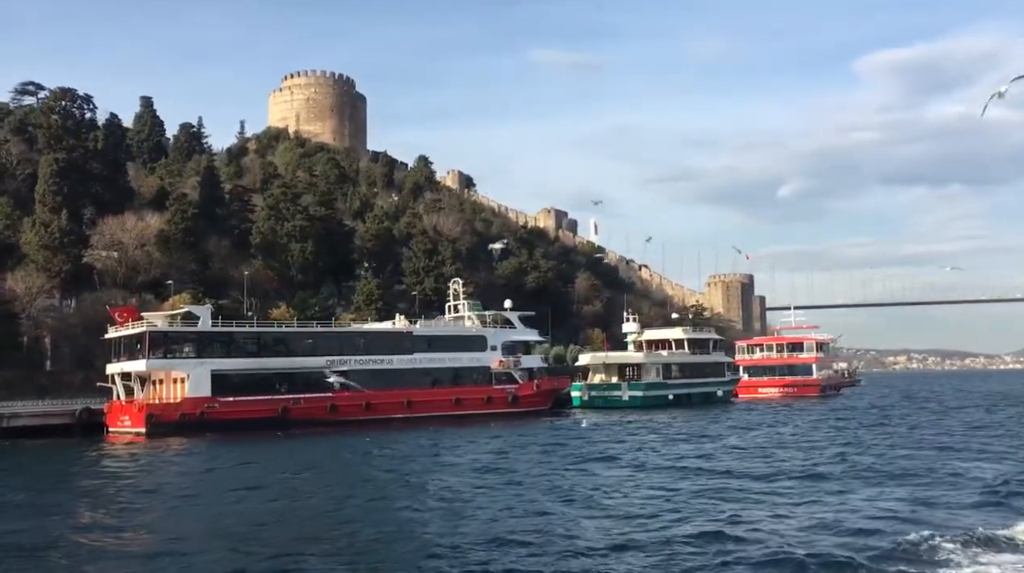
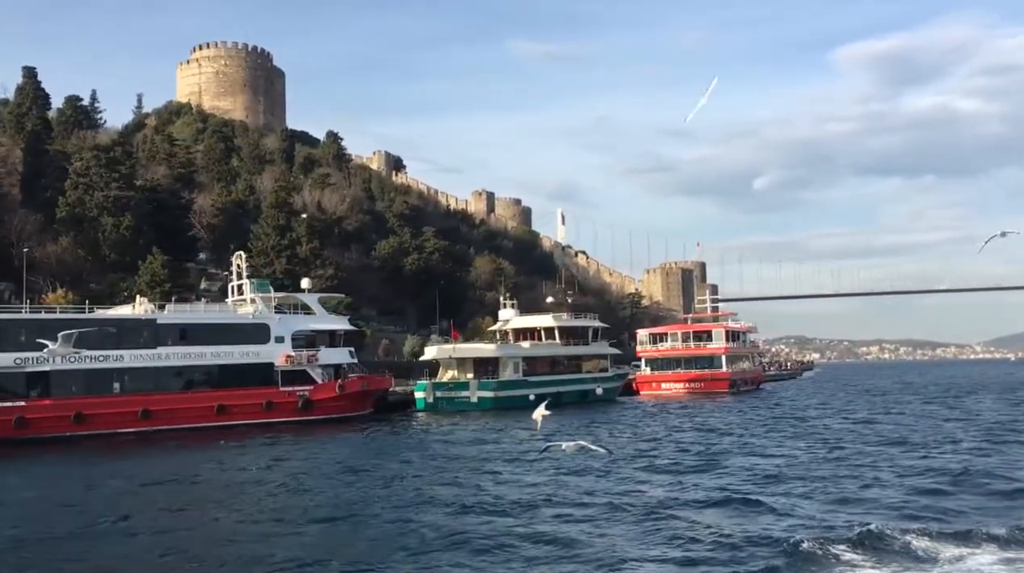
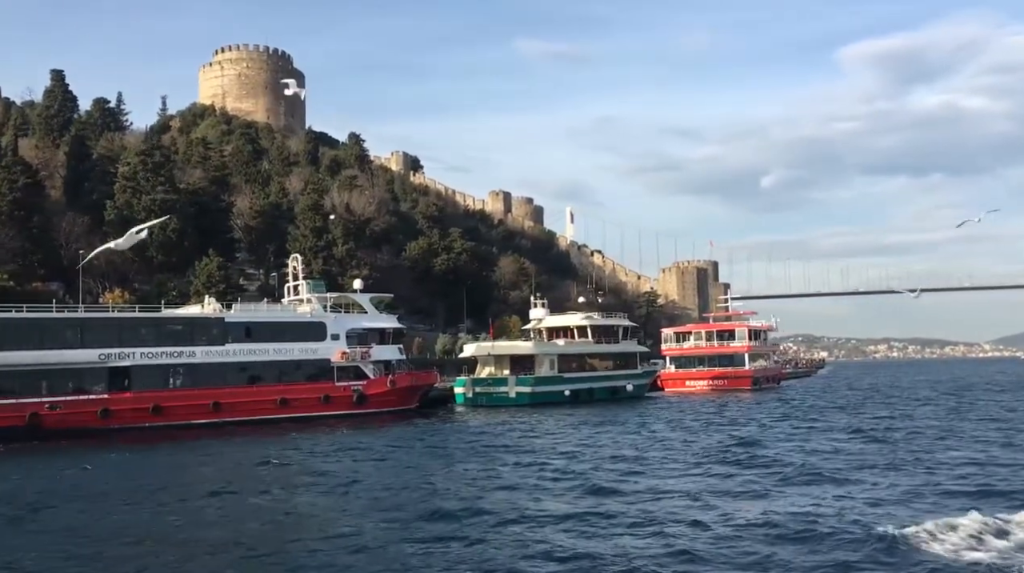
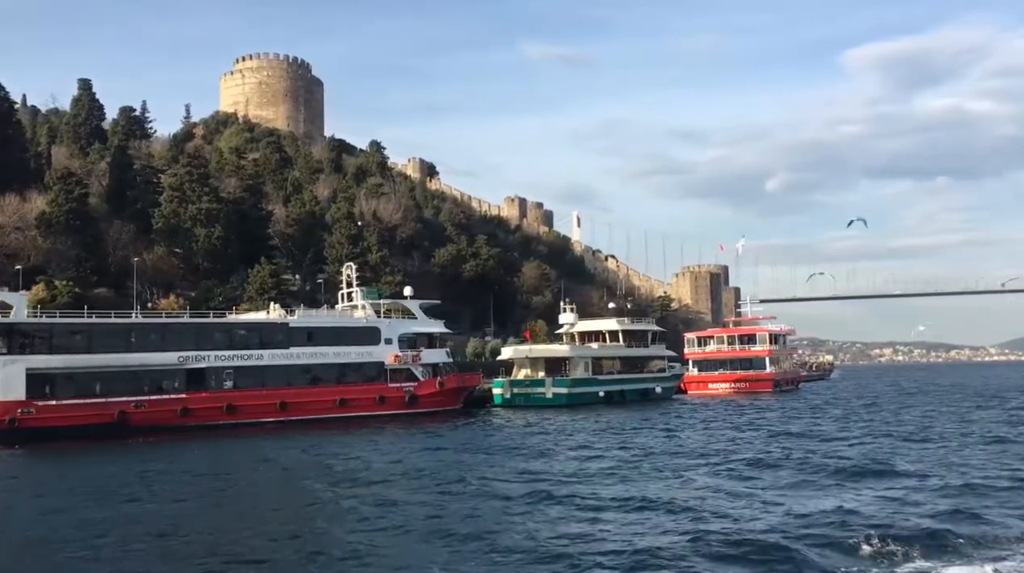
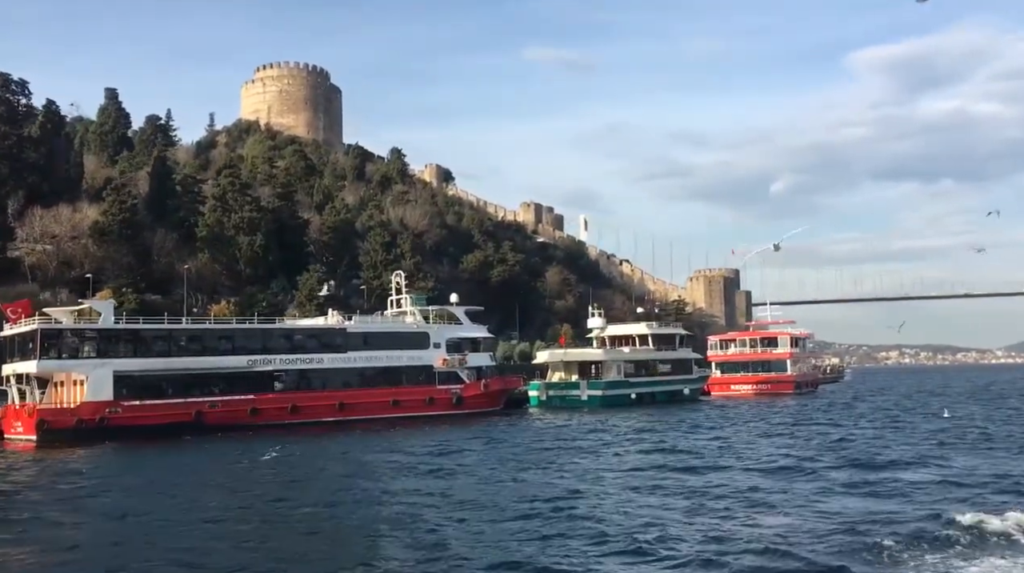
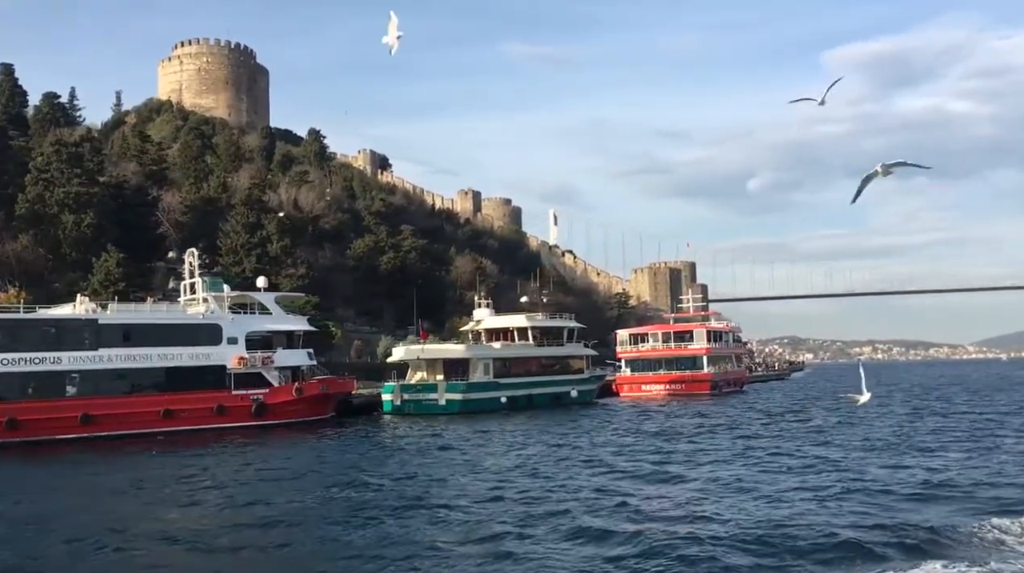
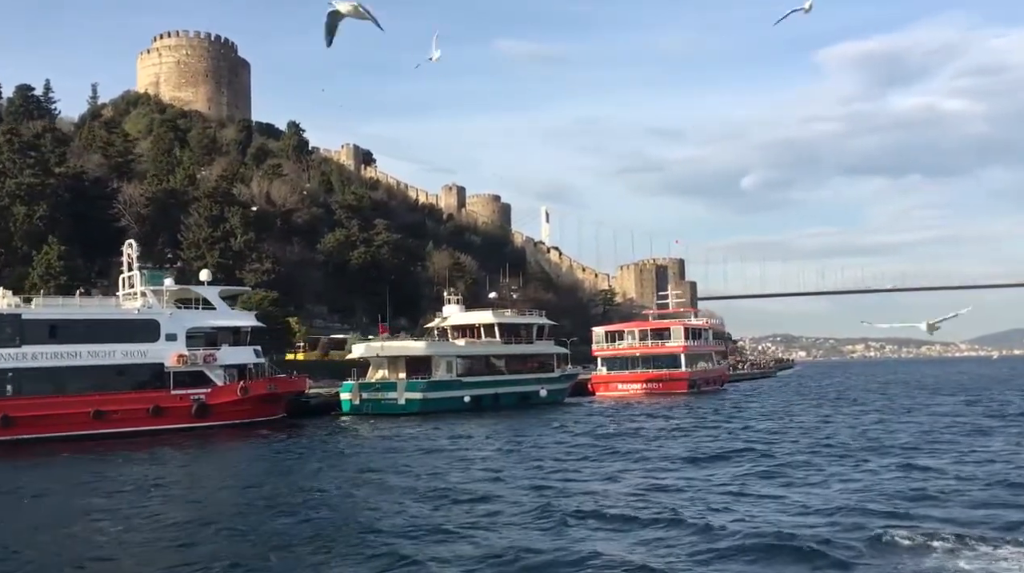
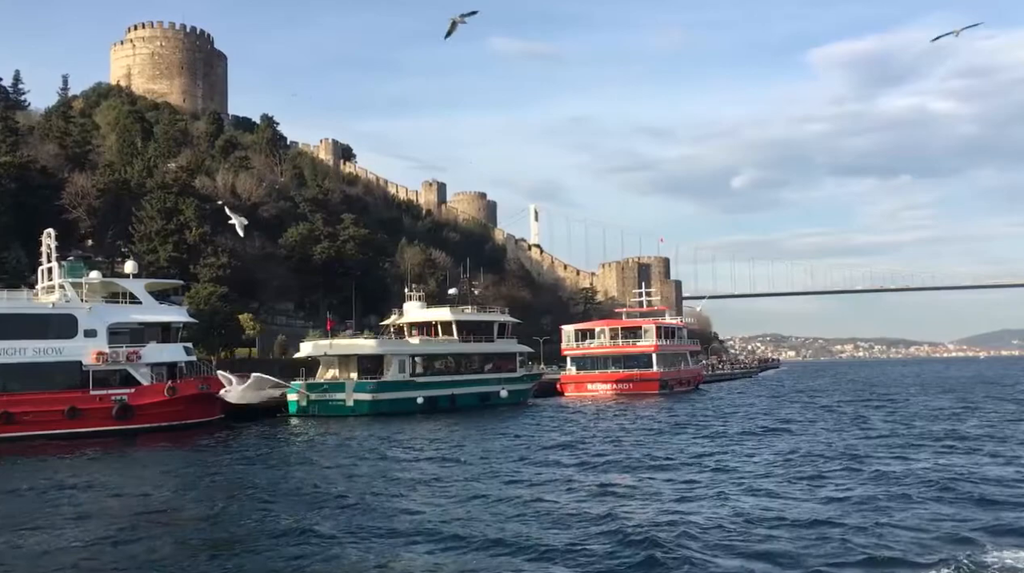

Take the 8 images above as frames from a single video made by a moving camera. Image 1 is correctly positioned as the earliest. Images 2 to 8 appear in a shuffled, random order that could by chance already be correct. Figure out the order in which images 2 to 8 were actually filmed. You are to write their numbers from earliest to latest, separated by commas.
5, 4, 3, 2, 6, 7, 8
